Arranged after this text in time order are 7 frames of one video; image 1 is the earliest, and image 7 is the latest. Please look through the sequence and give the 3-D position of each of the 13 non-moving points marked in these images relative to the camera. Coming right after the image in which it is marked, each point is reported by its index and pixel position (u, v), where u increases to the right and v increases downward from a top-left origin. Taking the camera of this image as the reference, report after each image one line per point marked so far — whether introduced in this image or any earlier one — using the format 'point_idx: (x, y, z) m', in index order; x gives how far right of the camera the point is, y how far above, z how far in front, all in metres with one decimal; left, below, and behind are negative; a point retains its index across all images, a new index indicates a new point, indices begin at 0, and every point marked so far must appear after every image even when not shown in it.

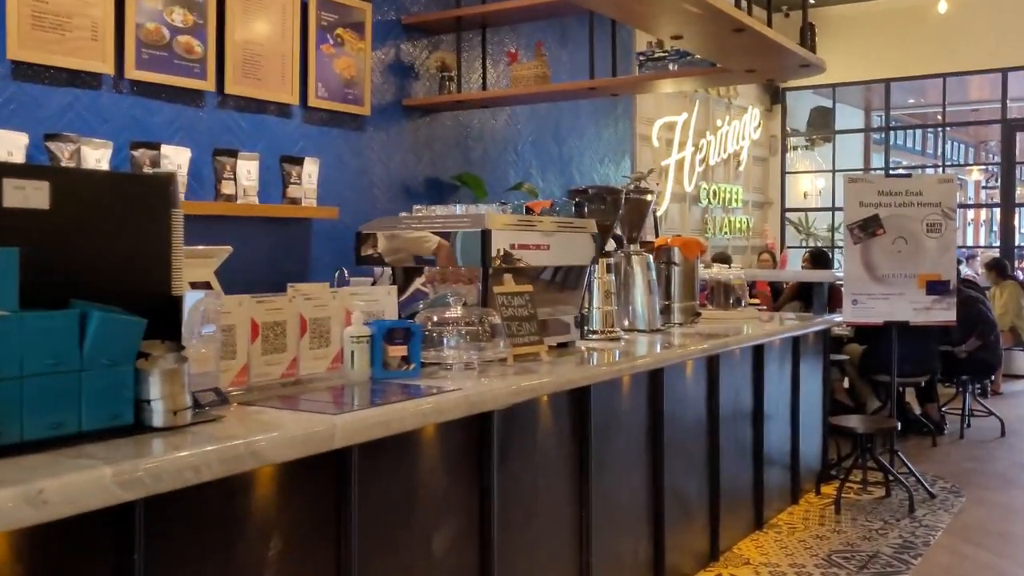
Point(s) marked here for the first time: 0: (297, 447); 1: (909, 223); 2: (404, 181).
0: (-0.4, -0.3, +1.6) m
1: (+1.9, +0.3, +4.6) m
2: (-0.6, +0.6, +5.6) m
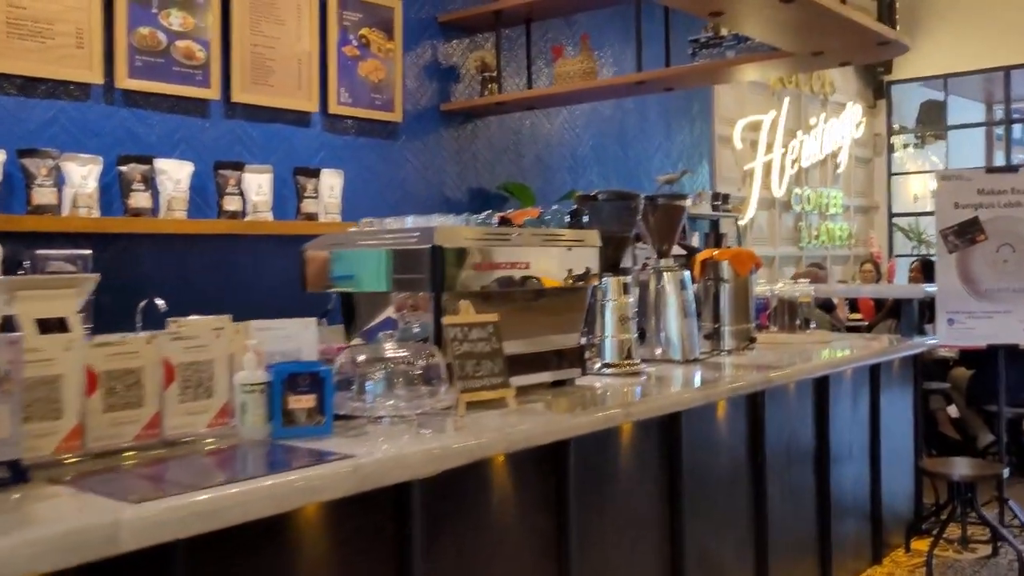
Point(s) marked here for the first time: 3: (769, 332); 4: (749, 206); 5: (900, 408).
0: (-0.6, -0.3, +1.2) m
1: (+2.0, +0.2, +3.8) m
2: (-0.4, +0.5, +5.2) m
3: (+1.0, -0.2, +3.7) m
4: (+1.9, +0.7, +7.5) m
5: (+1.5, -0.5, +3.8) m
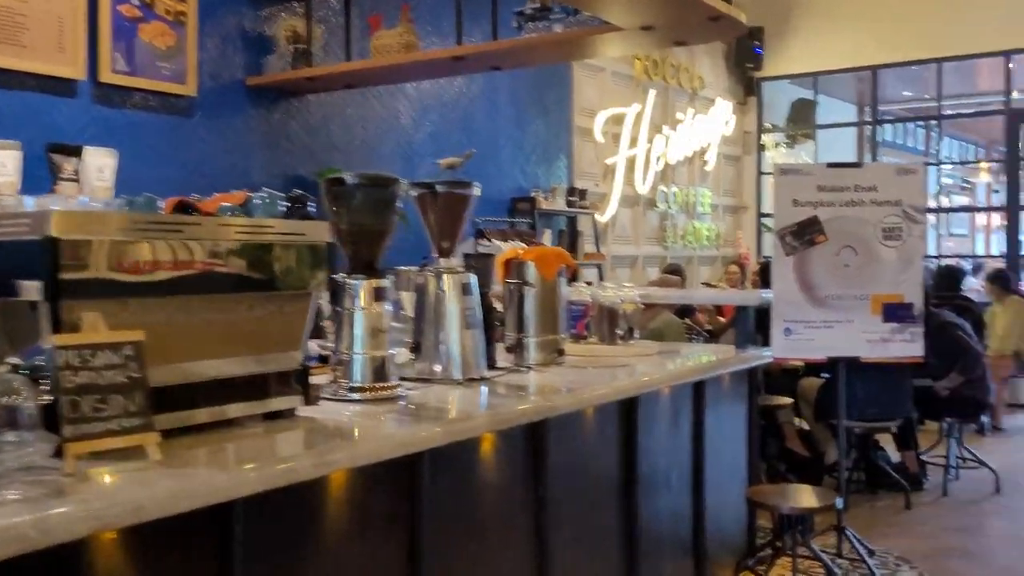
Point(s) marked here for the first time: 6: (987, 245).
0: (-1.0, -0.3, +0.6) m
1: (+1.3, +0.2, +3.5) m
2: (-1.3, +0.5, +4.6) m
3: (+0.2, -0.2, +3.3) m
4: (+0.7, +0.6, +7.1) m
5: (+0.8, -0.5, +3.4) m
6: (+4.1, +0.4, +8.2) m
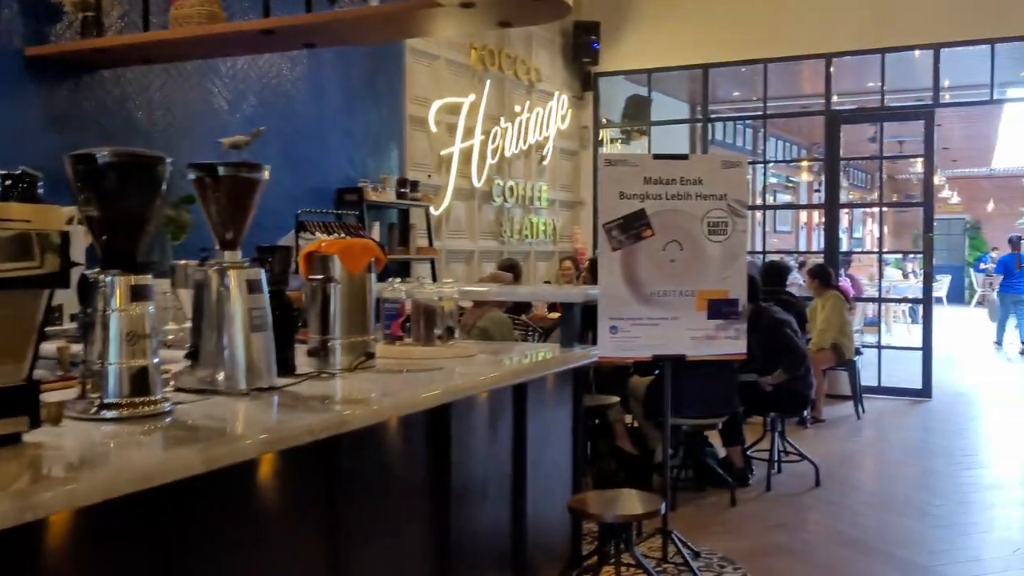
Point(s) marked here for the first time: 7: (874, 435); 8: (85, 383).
0: (-1.2, -0.3, +0.1) m
1: (+0.6, +0.2, +3.4) m
2: (-2.0, +0.5, +4.0) m
3: (-0.4, -0.2, +3.0) m
4: (-0.5, +0.7, +6.9) m
5: (+0.1, -0.5, +3.2) m
6: (+2.7, +0.4, +8.5) m
7: (+2.4, -1.0, +6.2) m
8: (-0.9, -0.2, +2.0) m
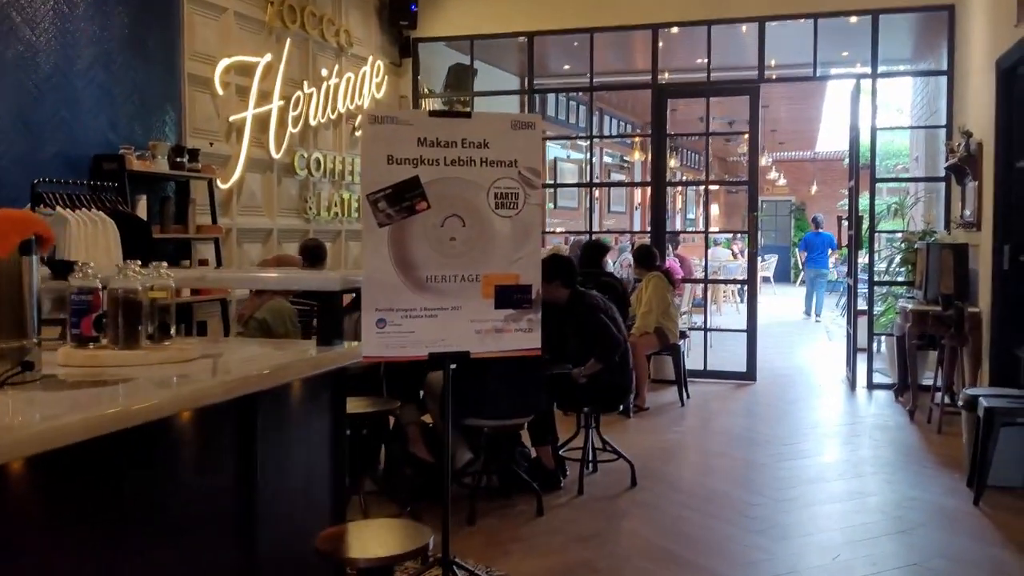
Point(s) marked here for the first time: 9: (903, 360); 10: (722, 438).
0: (-1.4, -0.4, -0.6) m
1: (-0.1, +0.3, +2.8) m
2: (-2.9, +0.6, +3.1) m
3: (-1.0, -0.2, +2.3) m
4: (-1.8, +0.8, +6.1) m
5: (-0.6, -0.4, +2.6) m
6: (+1.1, +0.6, +8.2) m
7: (+1.2, -0.8, +5.9) m
8: (-1.4, -0.2, +1.2) m
9: (+2.7, -0.5, +6.6) m
10: (+1.2, -0.9, +5.4) m
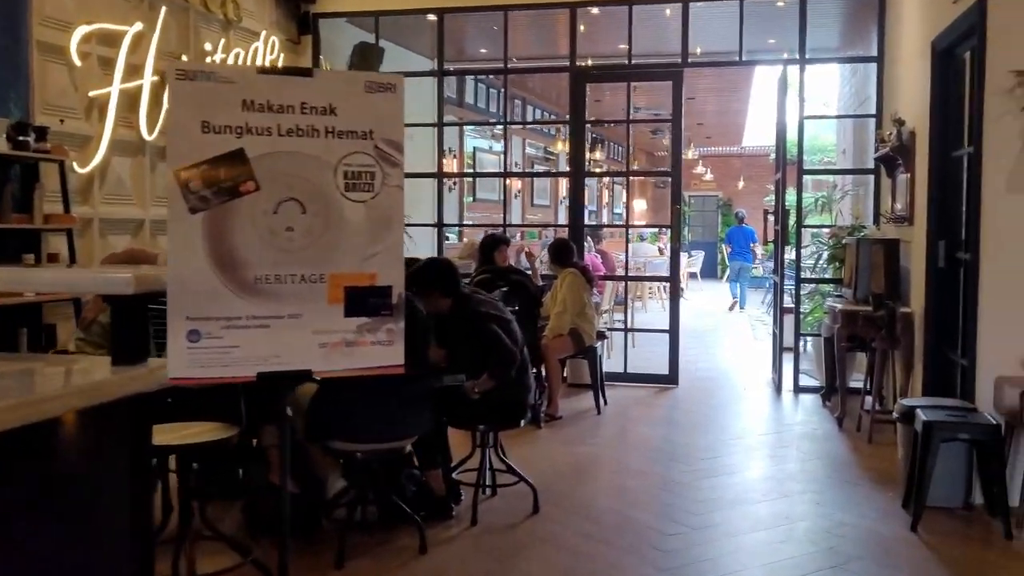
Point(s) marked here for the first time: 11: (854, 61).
0: (-1.5, -0.4, -1.3) m
1: (-0.5, +0.3, +2.3) m
2: (-3.2, +0.6, +2.3) m
3: (-1.3, -0.2, +1.7) m
4: (-2.4, +0.8, +5.4) m
5: (-0.9, -0.5, +2.0) m
6: (+0.4, +0.6, +7.7) m
7: (+0.6, -0.8, +5.5) m
8: (-1.6, -0.2, +0.6) m
9: (+2.1, -0.5, +6.3) m
10: (+0.7, -0.9, +5.0) m
11: (+2.5, +1.7, +7.0) m
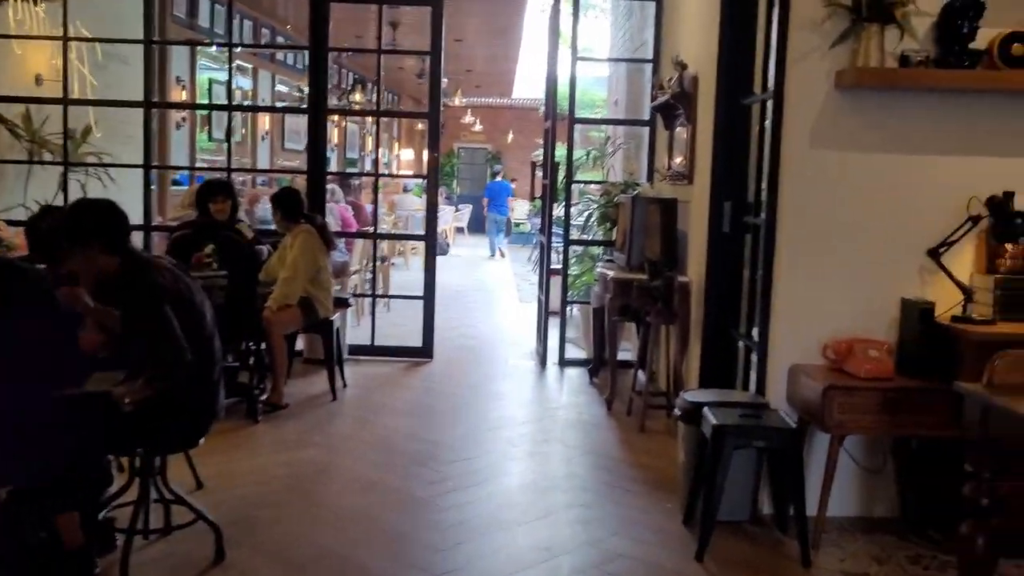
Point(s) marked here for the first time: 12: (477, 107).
0: (-1.2, -0.6, -2.6) m
1: (-1.0, +0.3, +1.1) m
2: (-3.7, +0.6, +0.4) m
3: (-1.8, -0.2, +0.4) m
4: (-3.6, +1.0, +3.7) m
5: (-1.4, -0.4, +0.8) m
6: (-1.5, +0.9, +6.5) m
7: (-0.8, -0.7, +4.5) m
8: (-1.8, -0.3, -0.8) m
9: (+0.5, -0.3, +5.6) m
10: (-0.6, -0.7, +4.0) m
11: (+0.8, +1.9, +6.3) m
12: (-0.7, +3.8, +19.9) m
